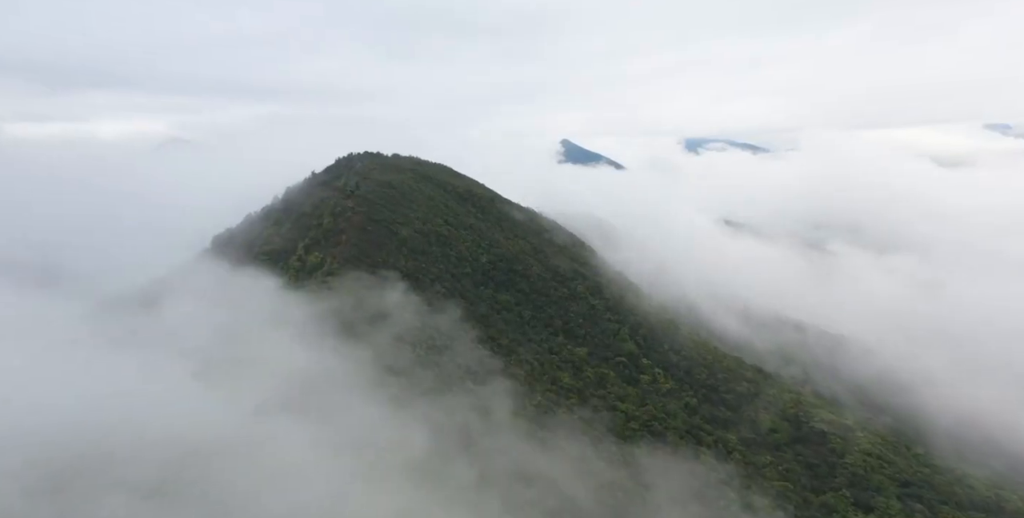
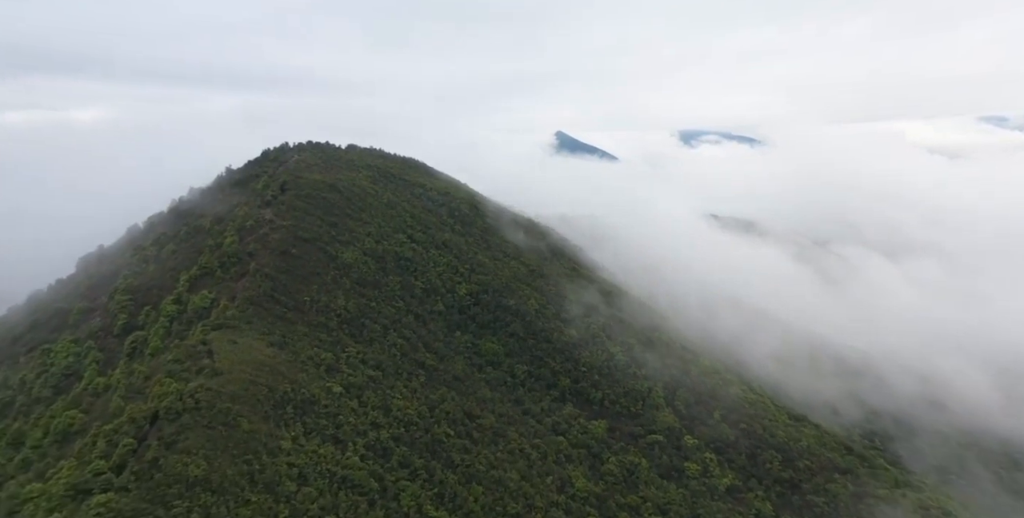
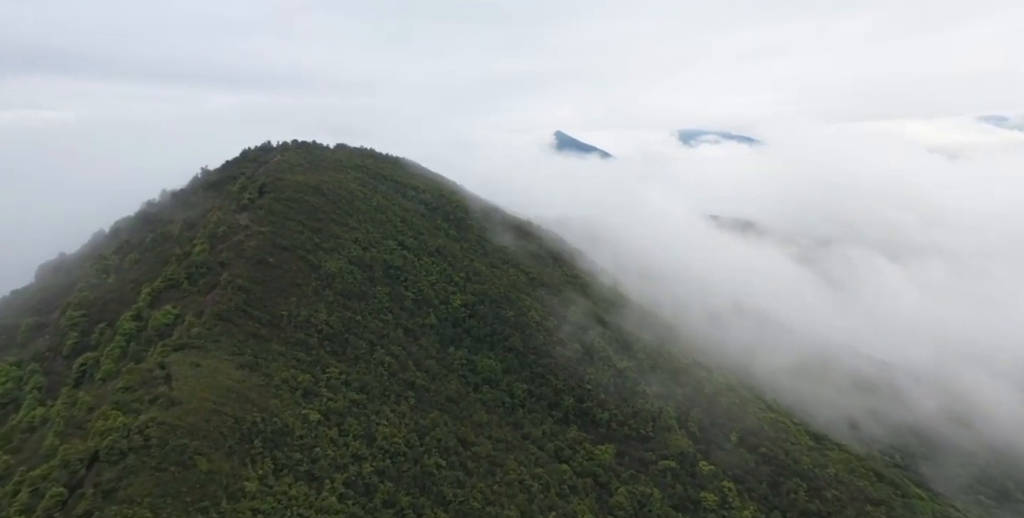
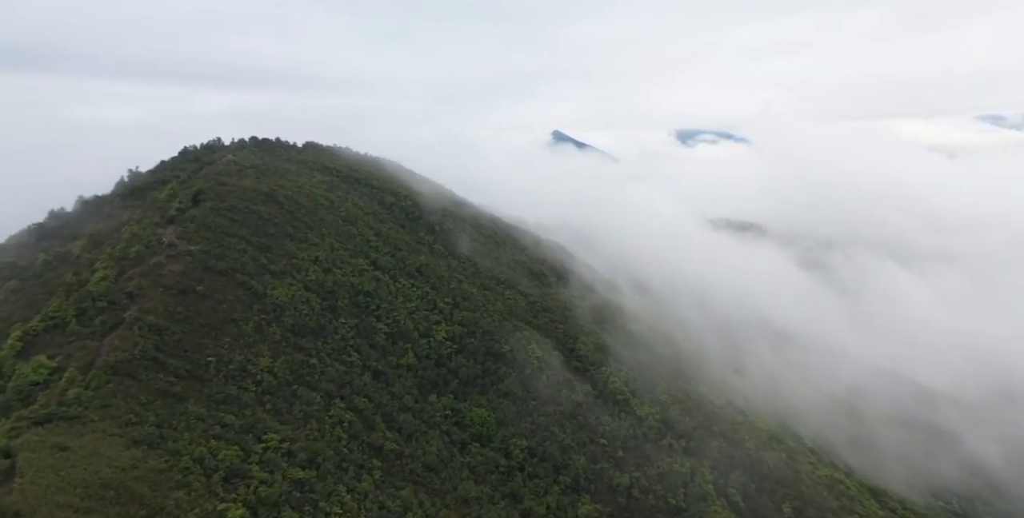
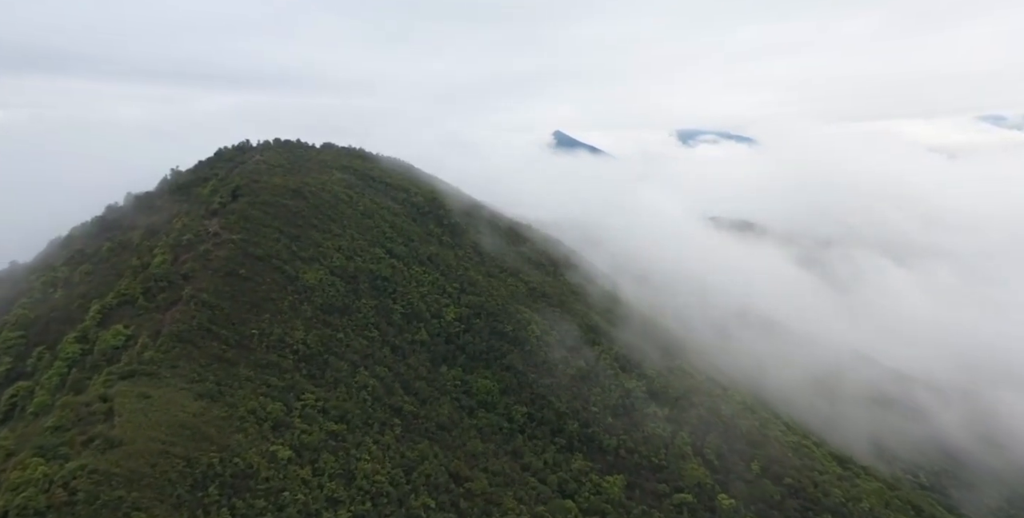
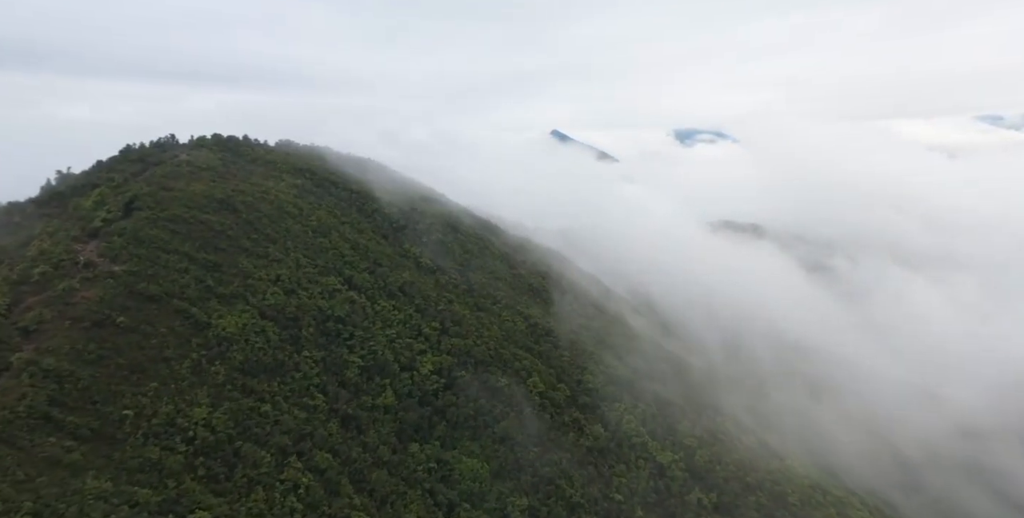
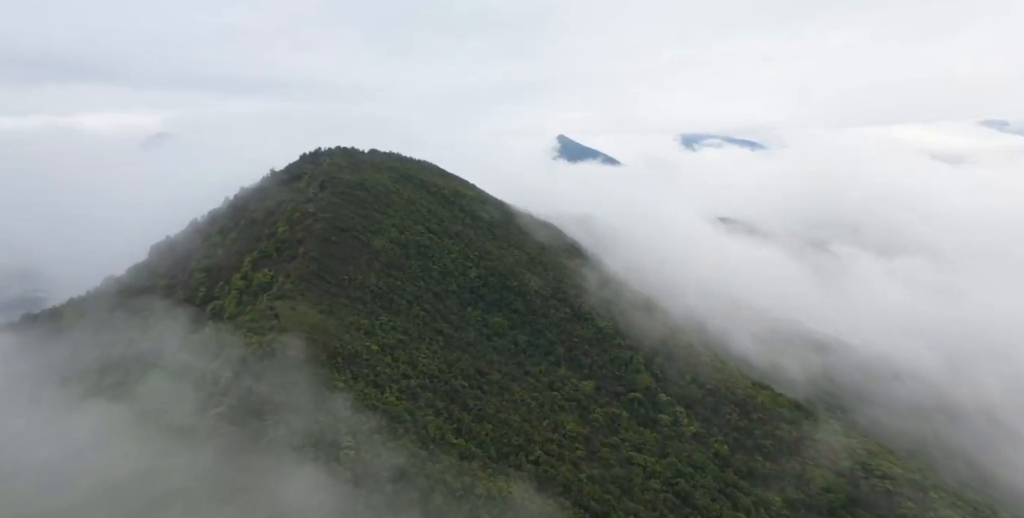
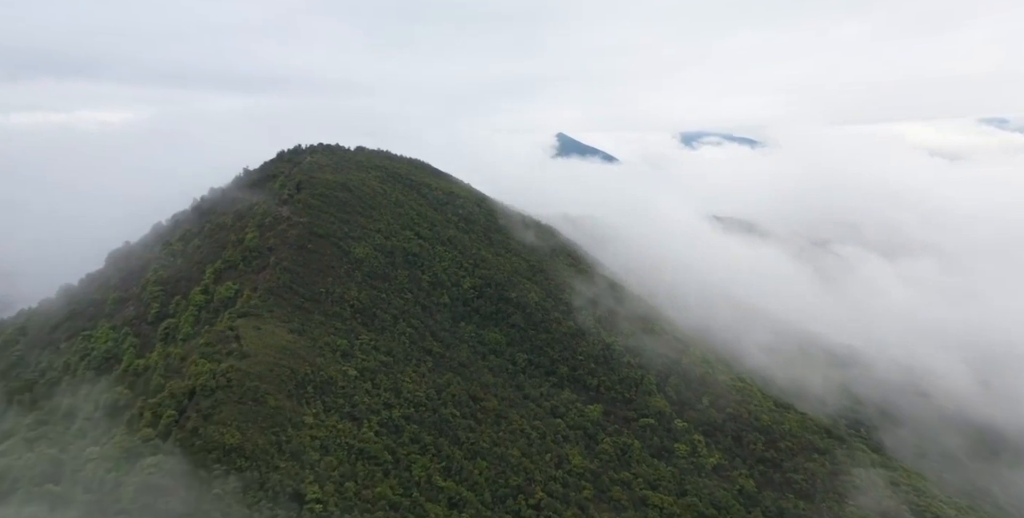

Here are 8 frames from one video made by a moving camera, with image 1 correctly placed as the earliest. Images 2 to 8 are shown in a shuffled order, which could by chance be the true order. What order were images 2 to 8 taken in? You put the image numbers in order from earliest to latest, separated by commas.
7, 8, 2, 3, 5, 4, 6
